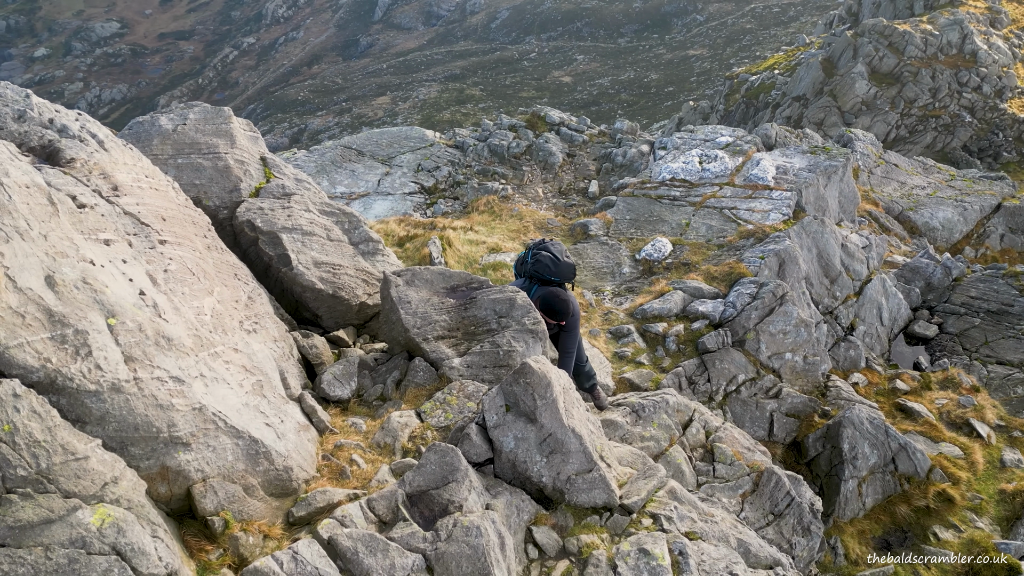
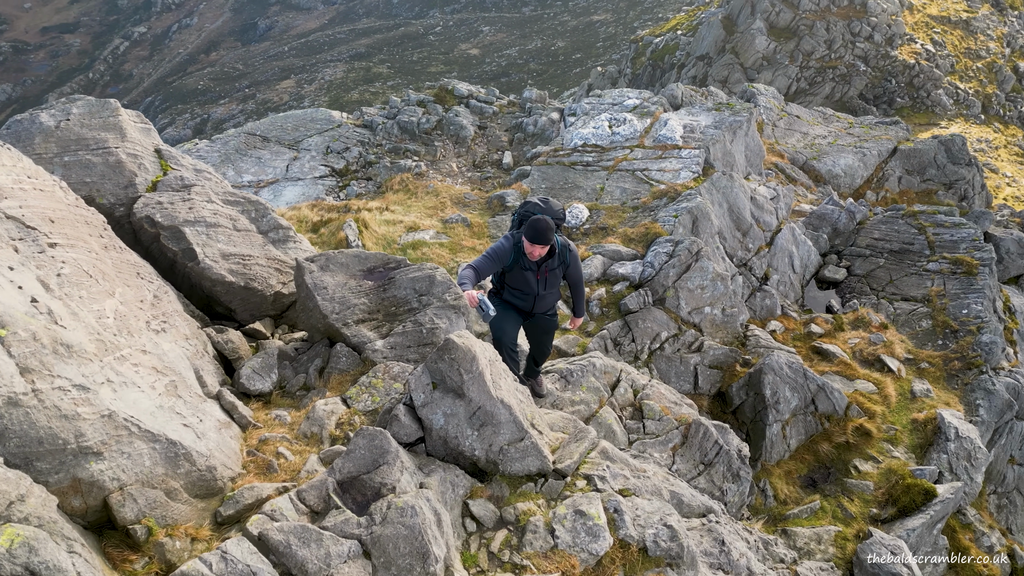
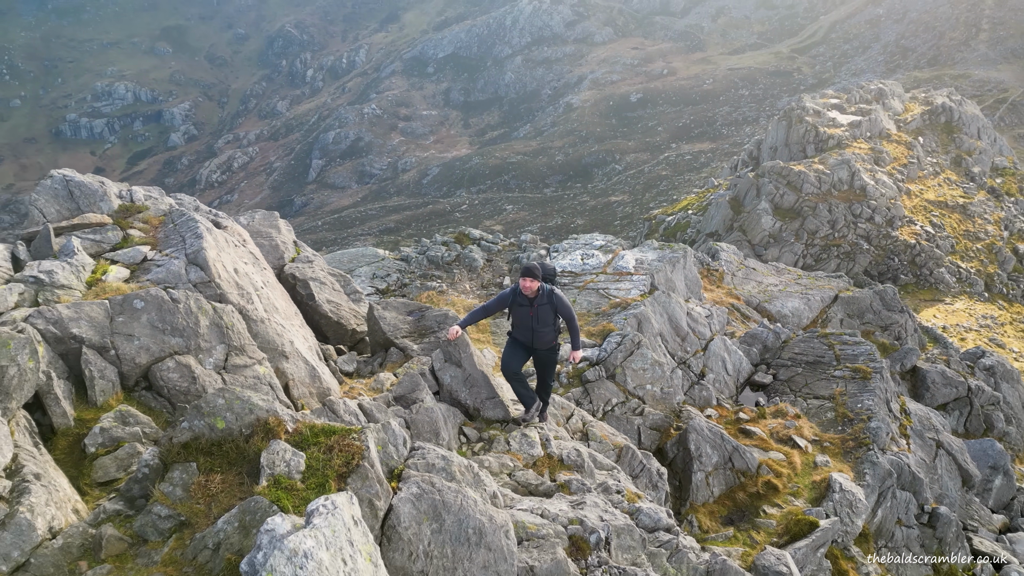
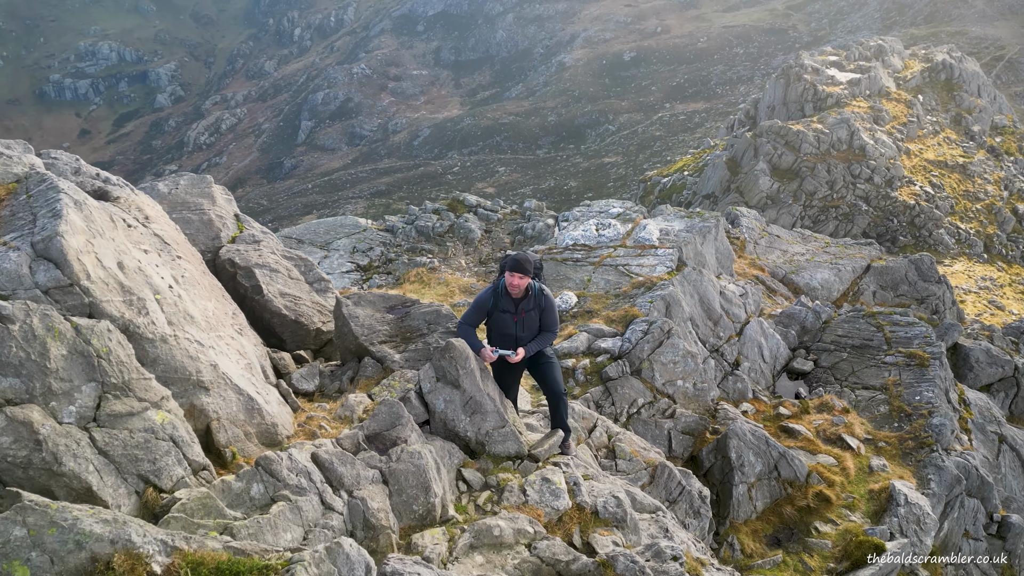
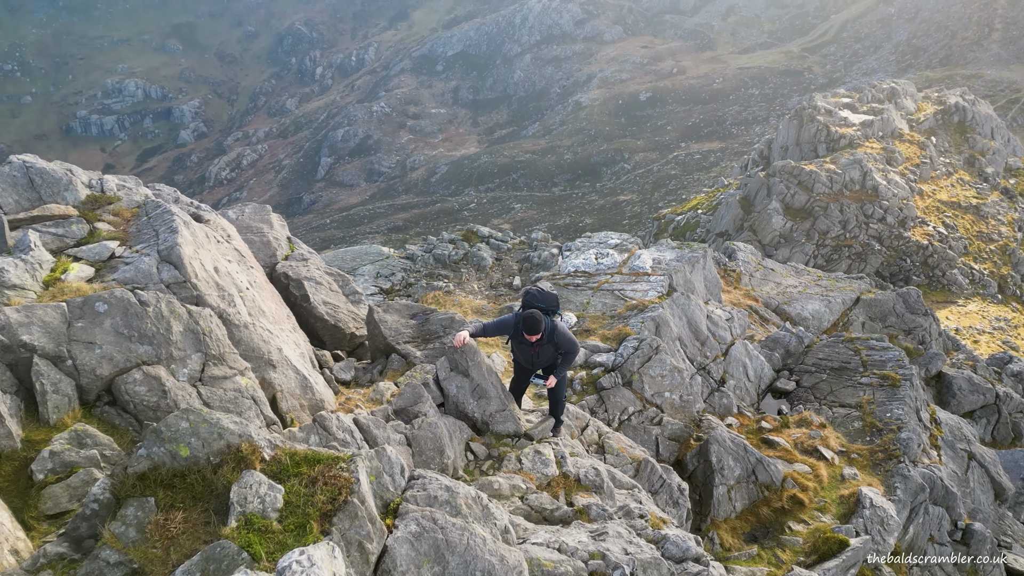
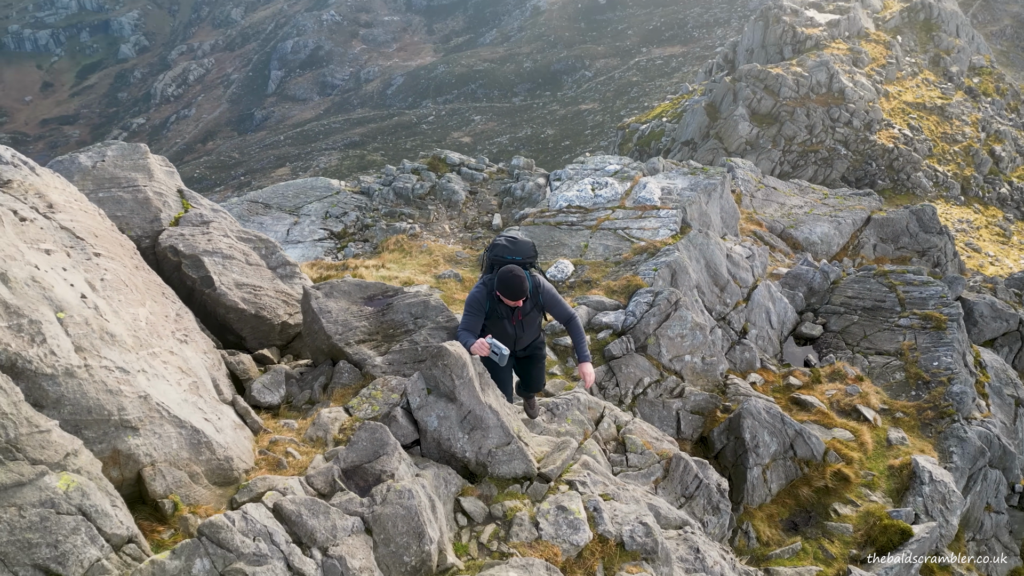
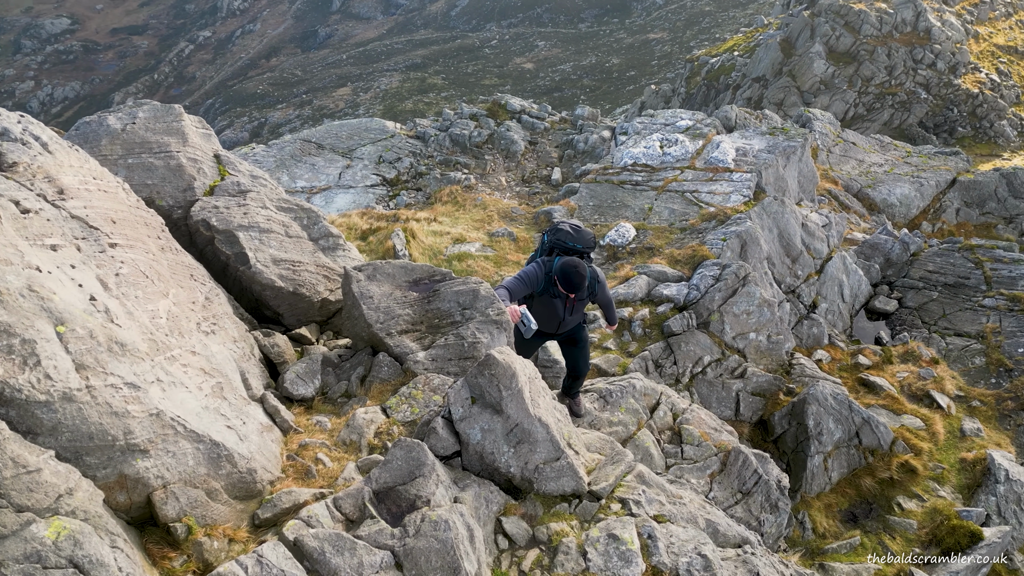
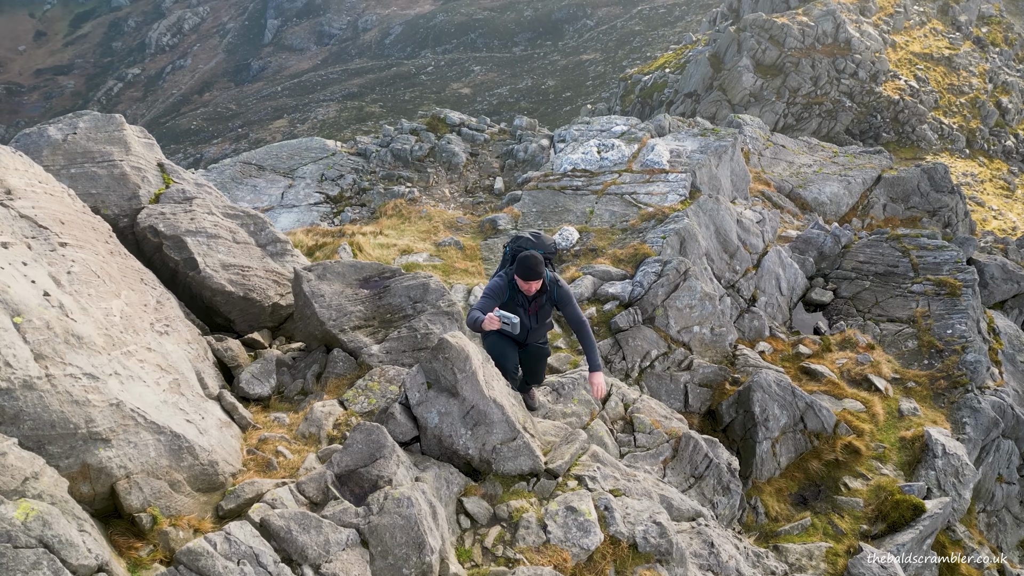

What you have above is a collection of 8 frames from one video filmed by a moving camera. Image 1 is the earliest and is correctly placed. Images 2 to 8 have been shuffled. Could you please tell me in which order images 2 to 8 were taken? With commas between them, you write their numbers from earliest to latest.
7, 2, 8, 6, 4, 5, 3
